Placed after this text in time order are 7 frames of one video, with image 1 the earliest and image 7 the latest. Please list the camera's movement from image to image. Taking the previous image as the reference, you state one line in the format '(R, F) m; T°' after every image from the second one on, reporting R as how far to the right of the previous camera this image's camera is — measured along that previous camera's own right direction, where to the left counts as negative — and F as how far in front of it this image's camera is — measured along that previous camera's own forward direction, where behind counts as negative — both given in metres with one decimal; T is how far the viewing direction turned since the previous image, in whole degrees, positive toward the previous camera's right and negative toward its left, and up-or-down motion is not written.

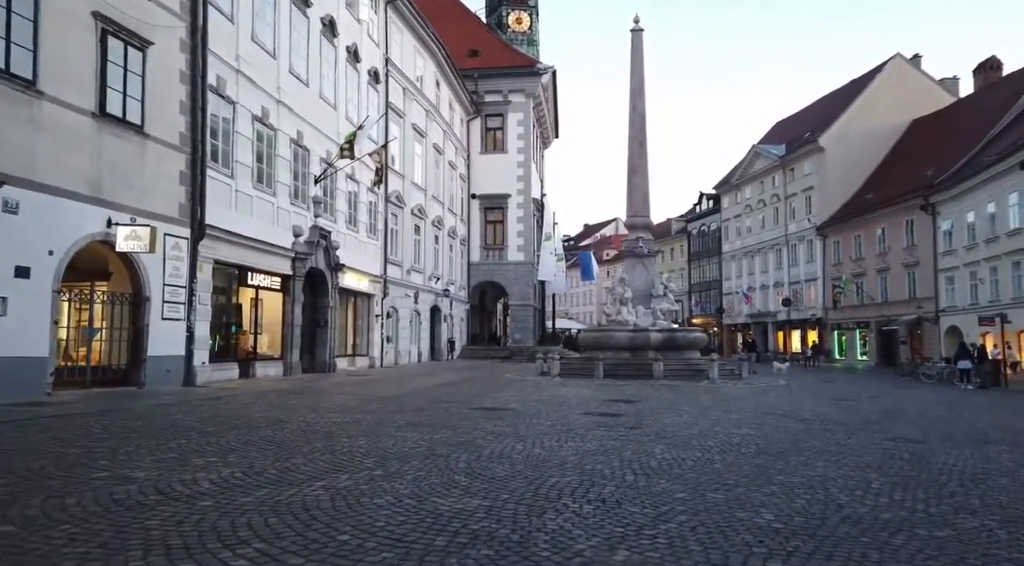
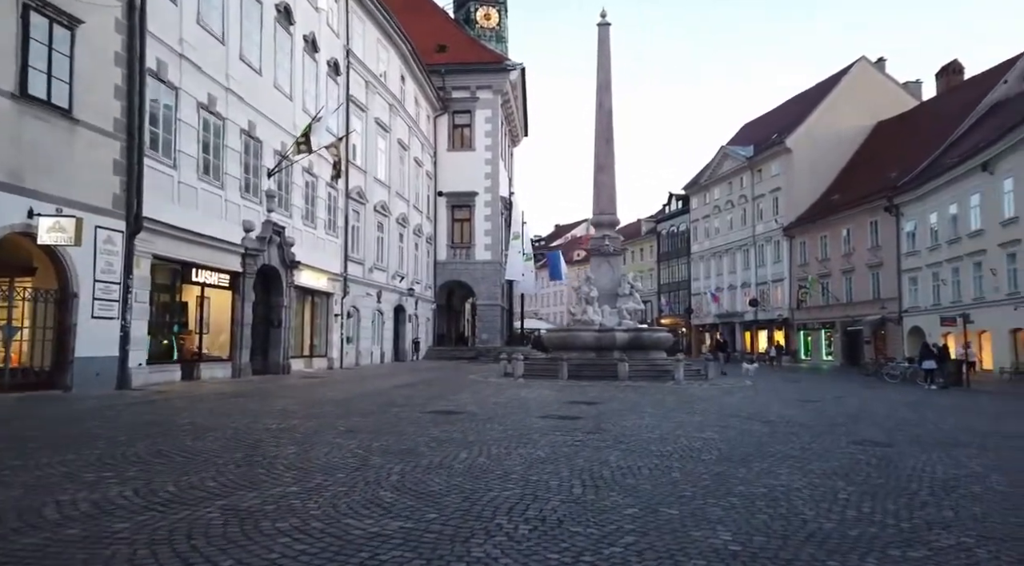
(+0.3, +0.7) m; +2°
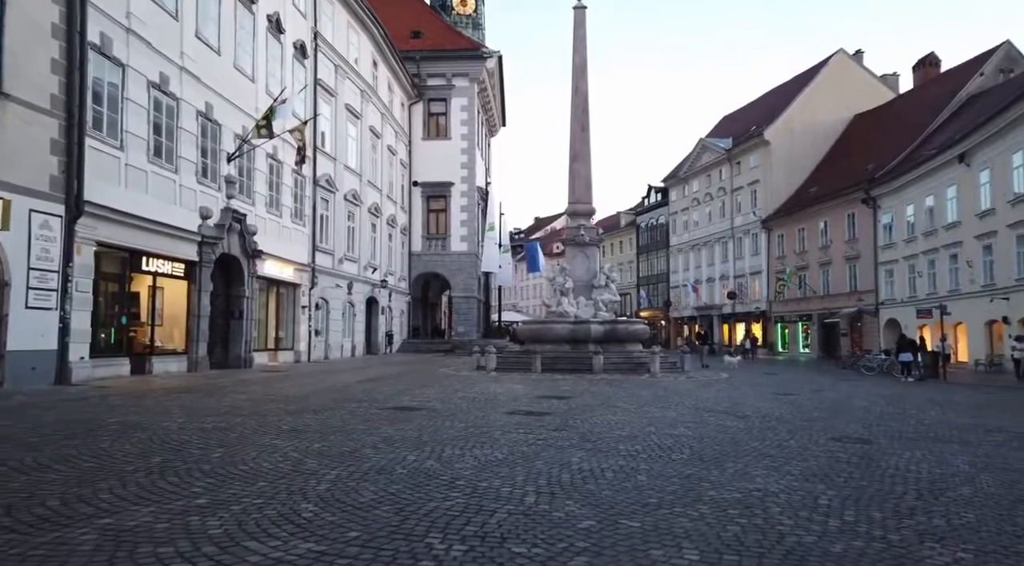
(+0.3, +0.8) m; +1°
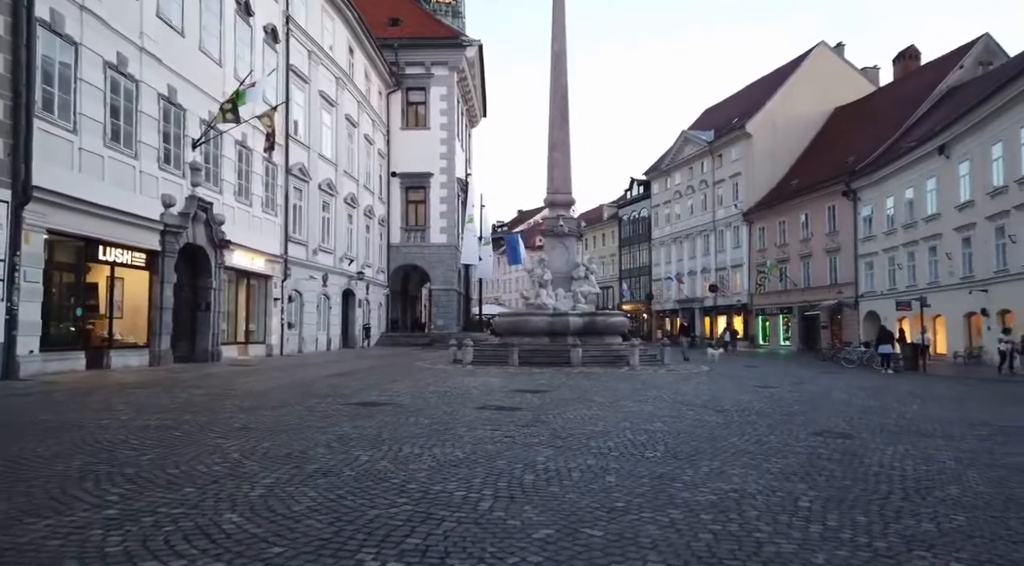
(+0.2, +0.6) m; +1°
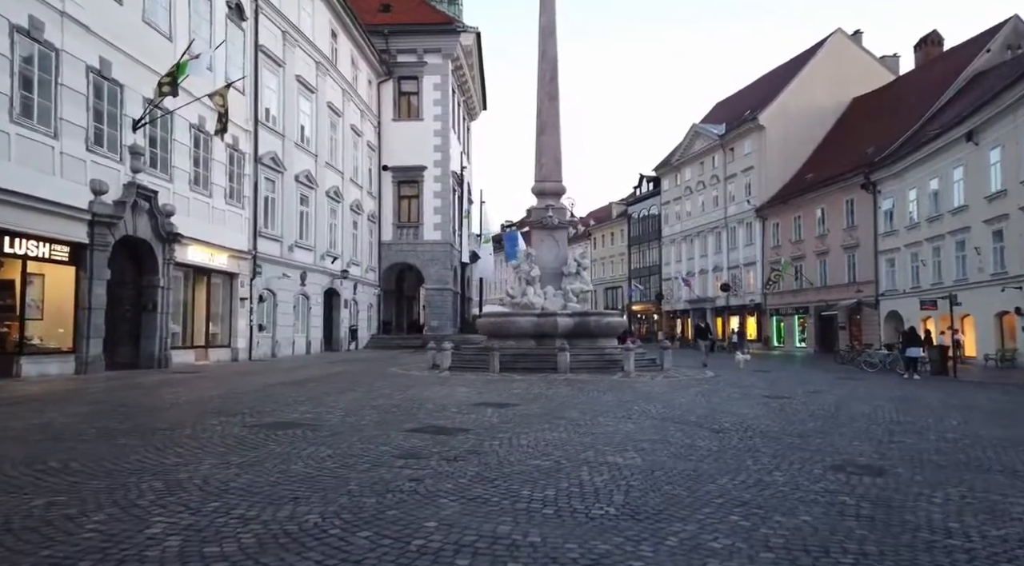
(+0.9, +2.5) m; -1°
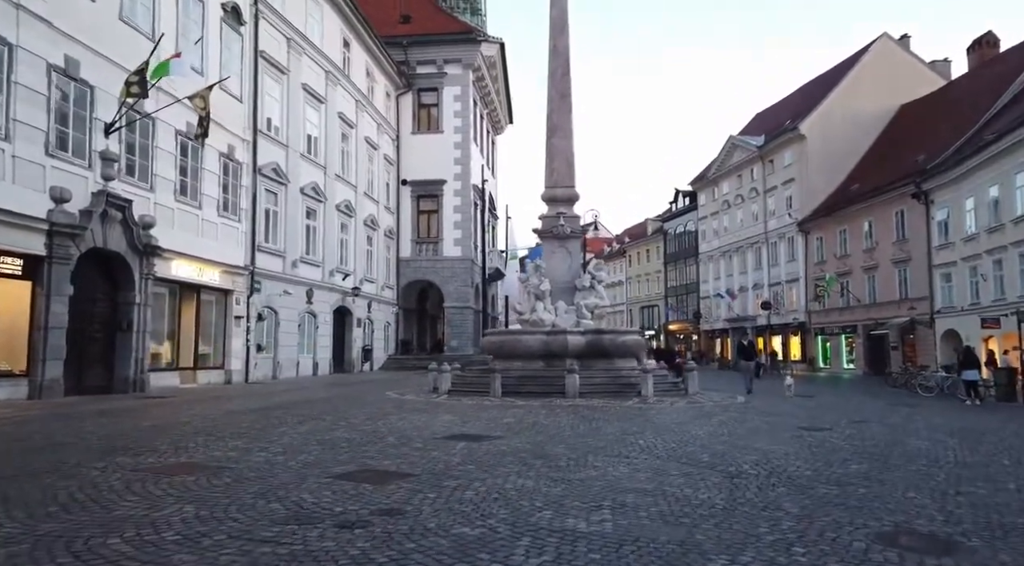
(+0.9, +2.1) m; -3°
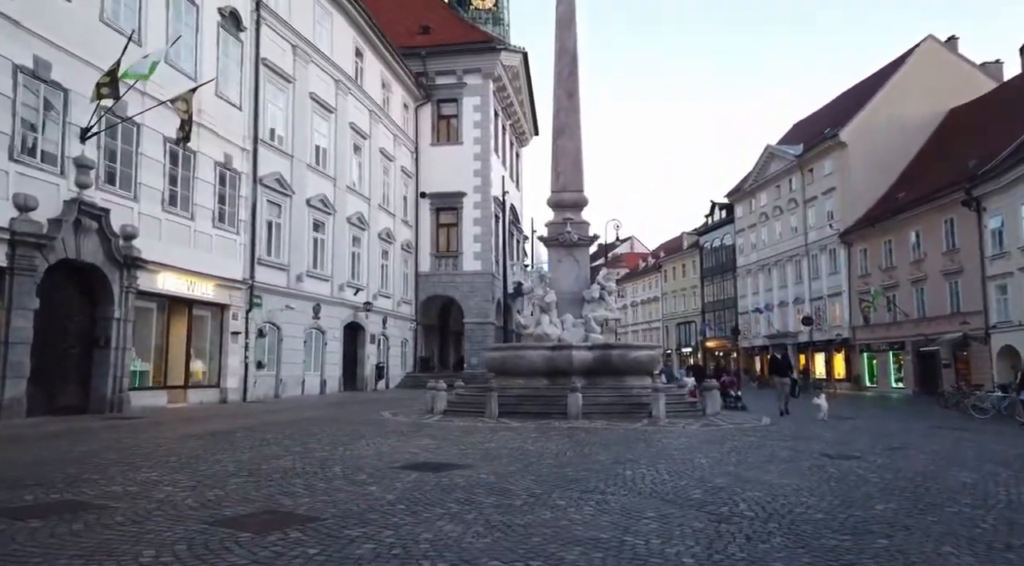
(+1.0, +1.6) m; -3°
